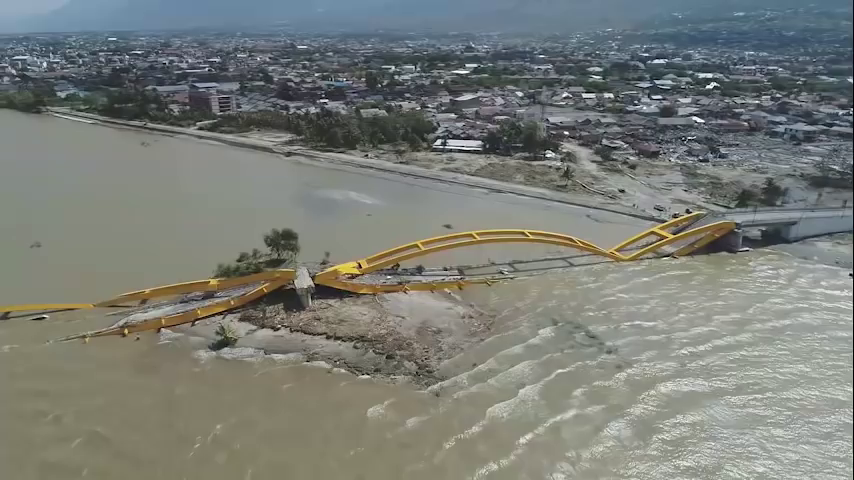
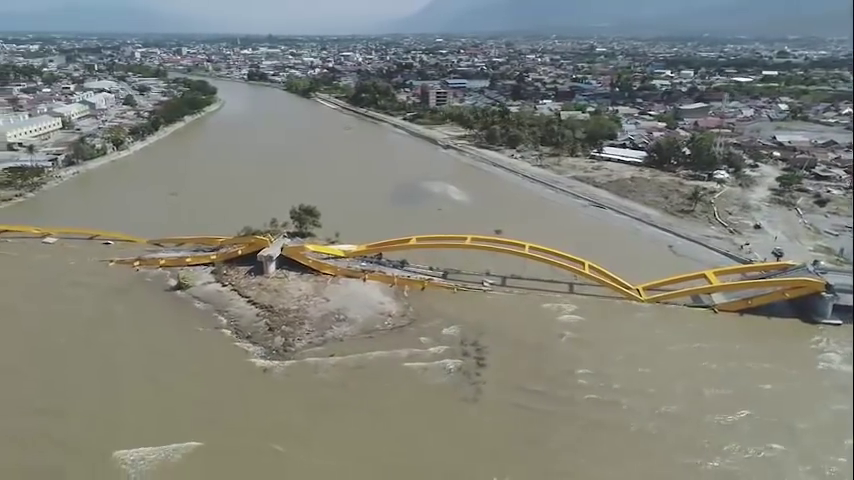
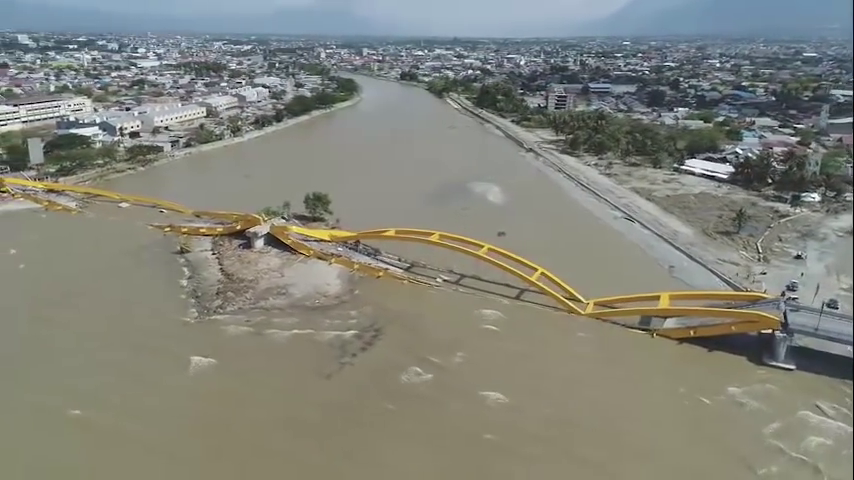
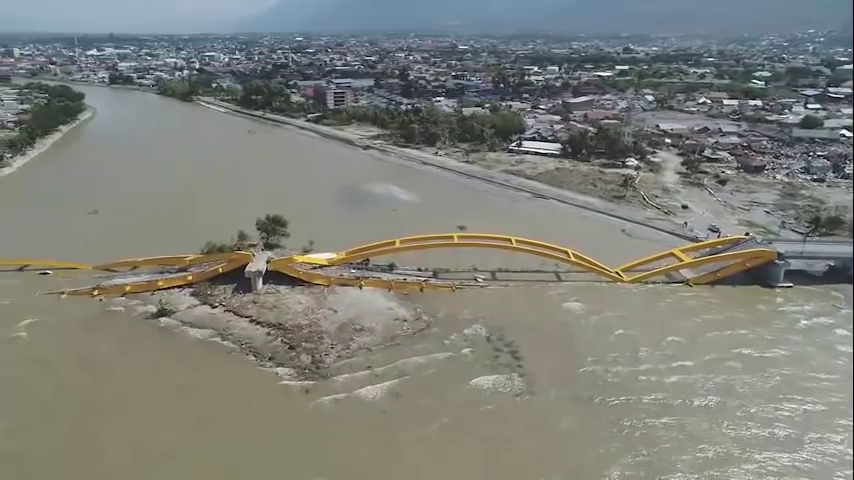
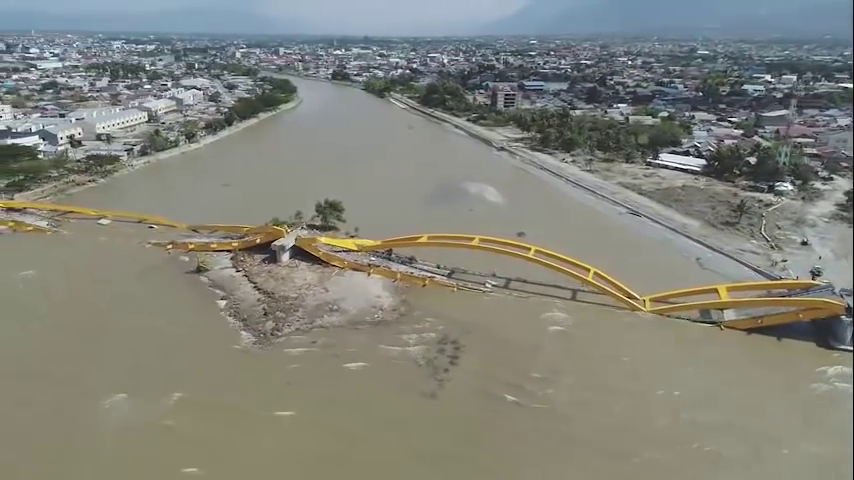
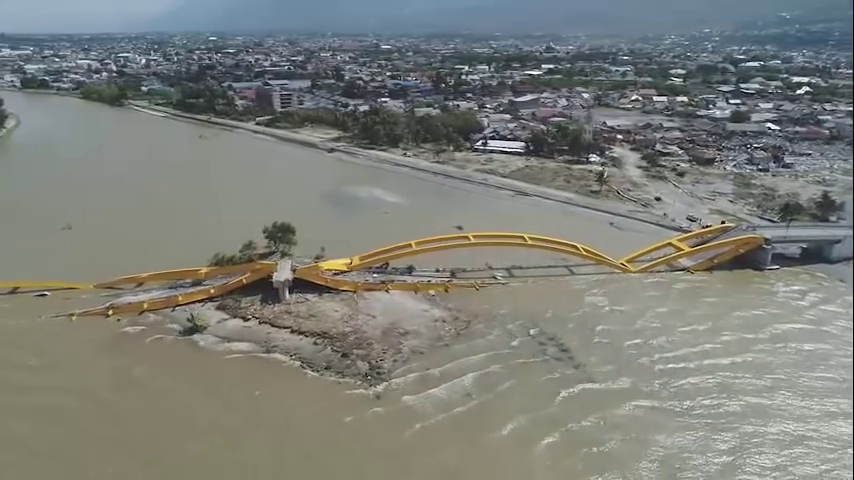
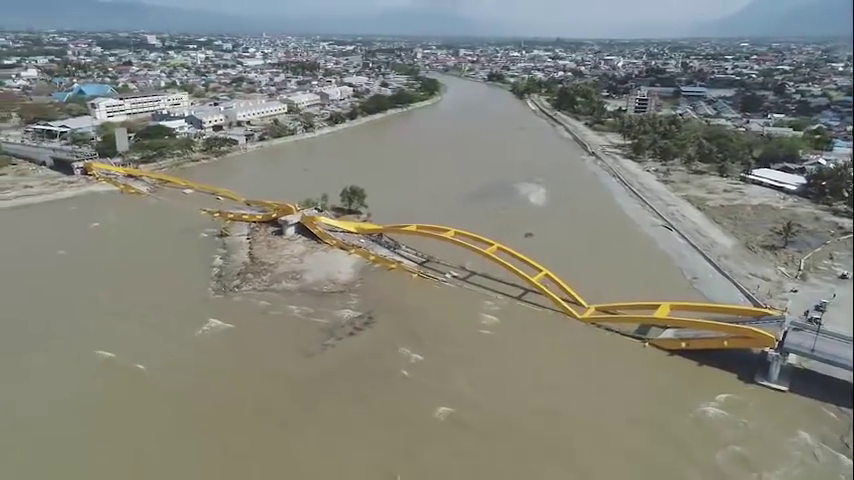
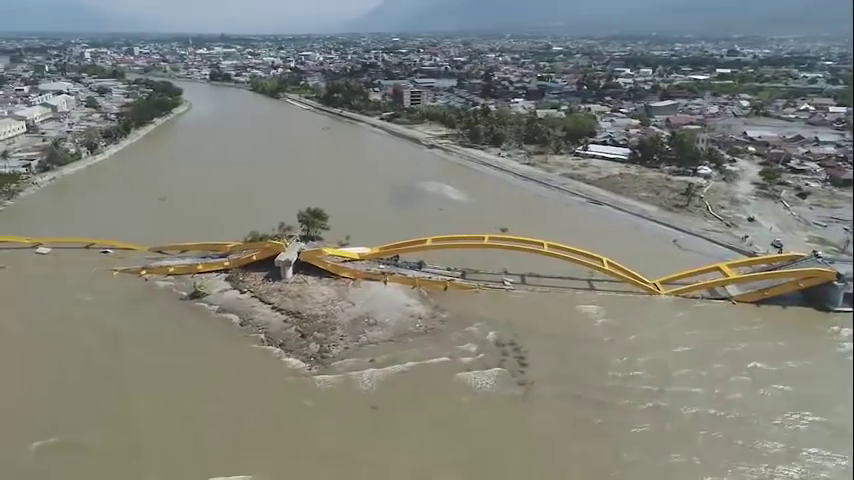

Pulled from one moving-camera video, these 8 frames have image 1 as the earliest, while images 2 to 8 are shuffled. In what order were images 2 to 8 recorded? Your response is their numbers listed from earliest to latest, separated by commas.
6, 4, 8, 2, 5, 3, 7
